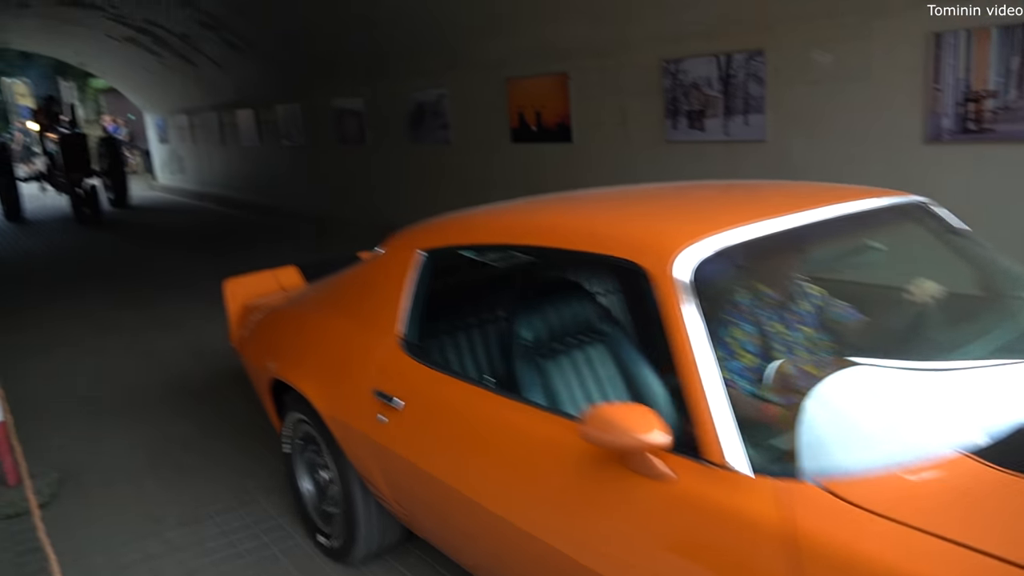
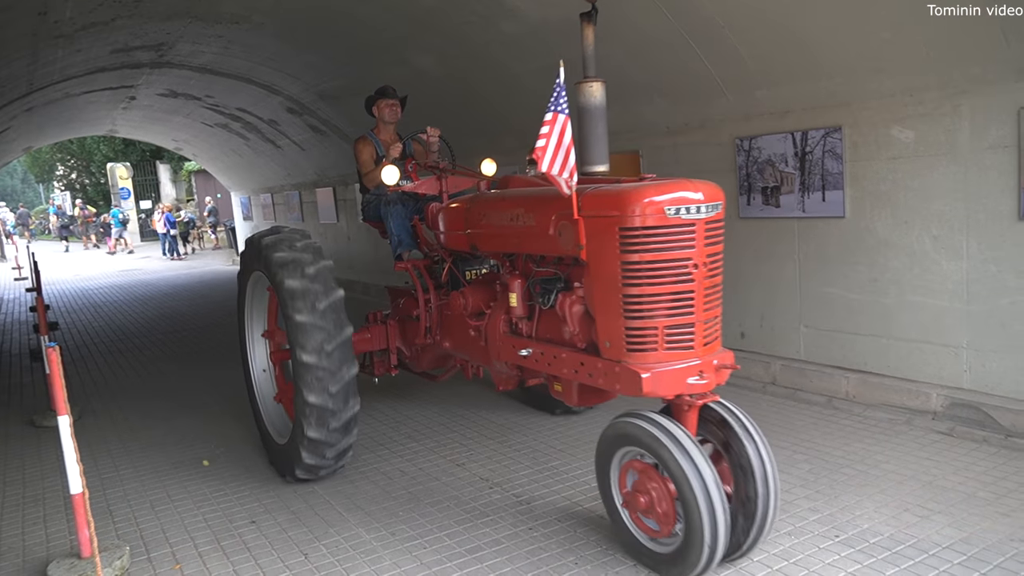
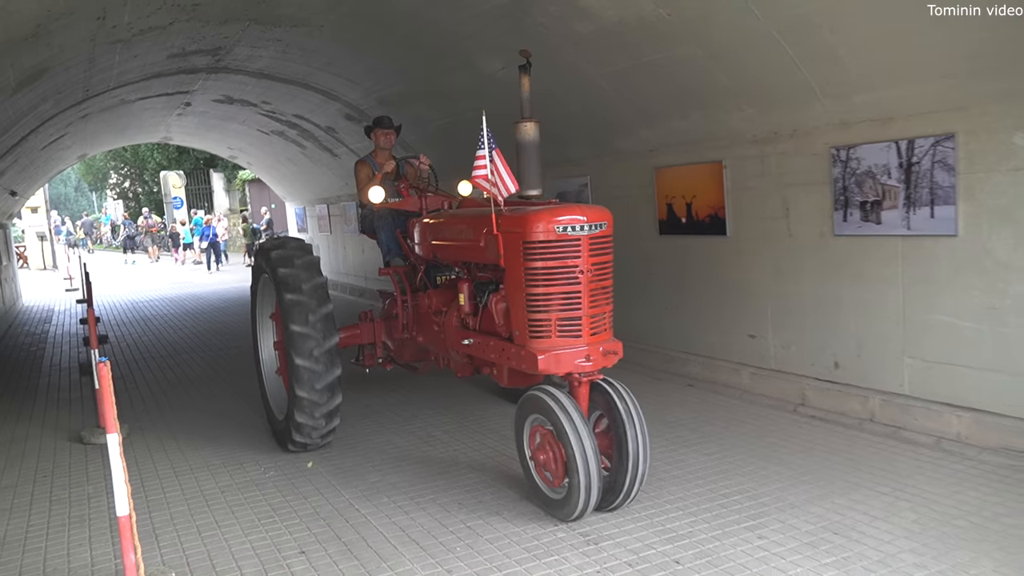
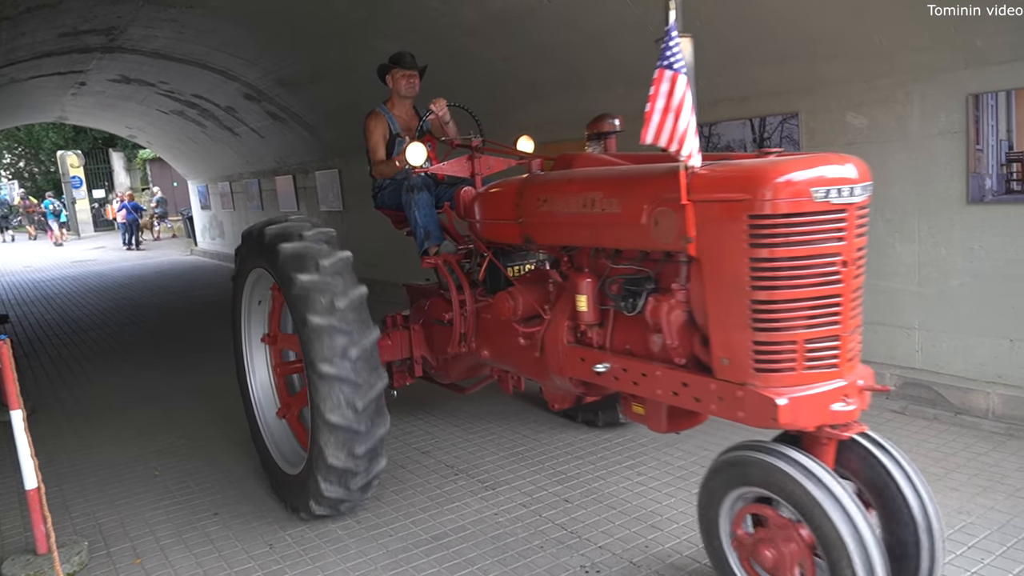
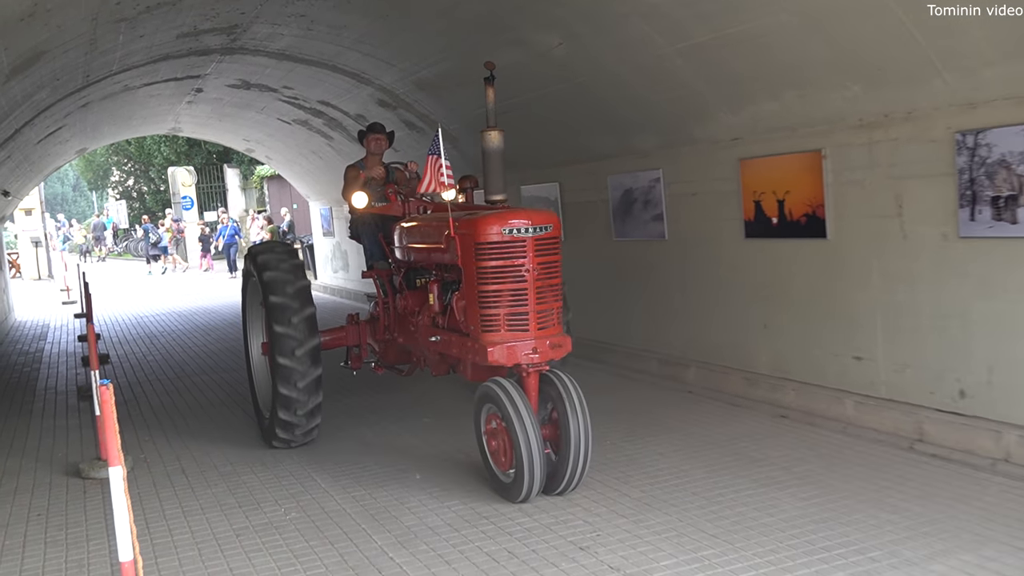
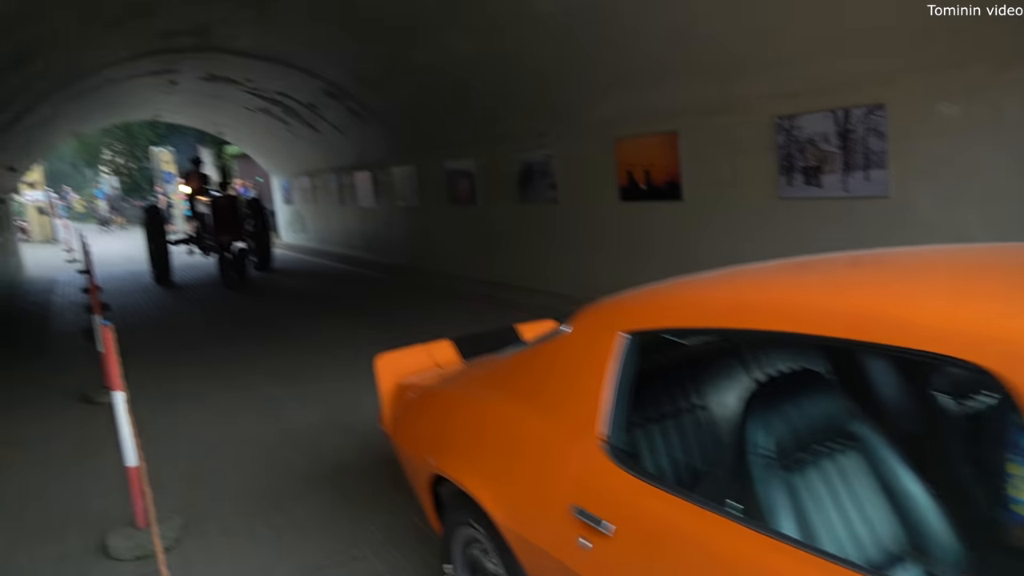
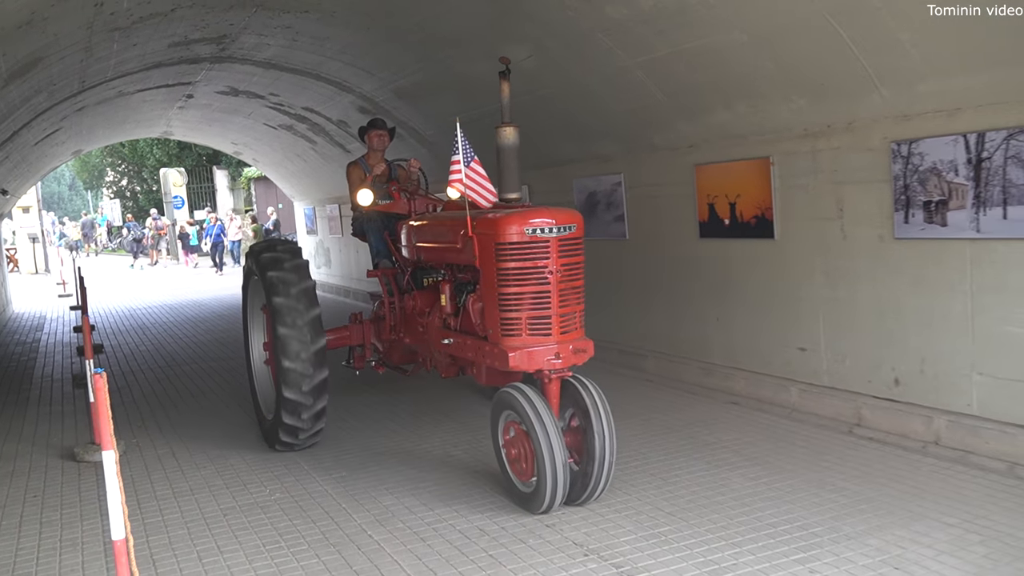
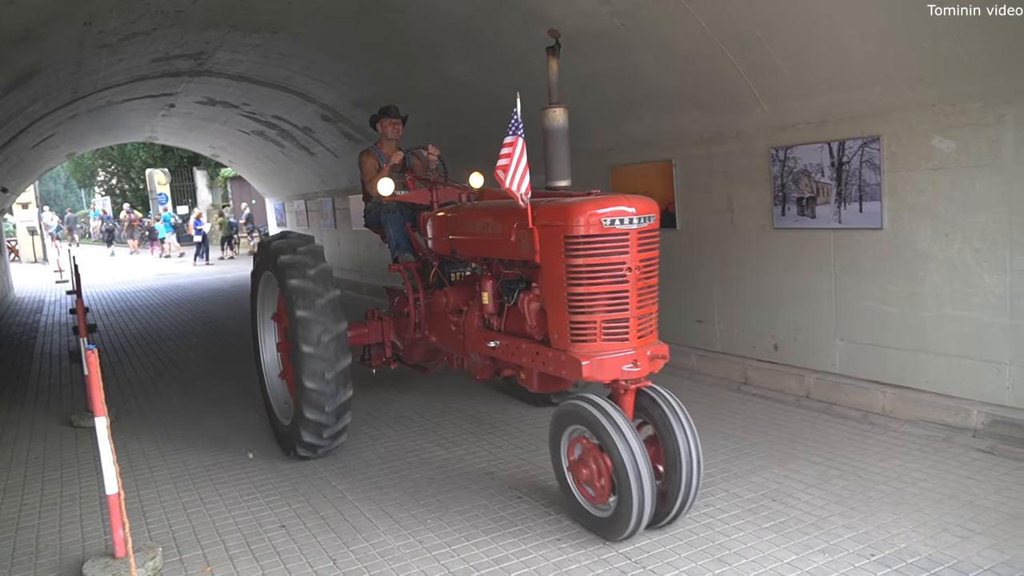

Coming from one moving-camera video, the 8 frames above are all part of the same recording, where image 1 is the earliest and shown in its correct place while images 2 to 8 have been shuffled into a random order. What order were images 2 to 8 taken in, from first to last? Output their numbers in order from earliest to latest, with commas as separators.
6, 5, 7, 3, 8, 2, 4
